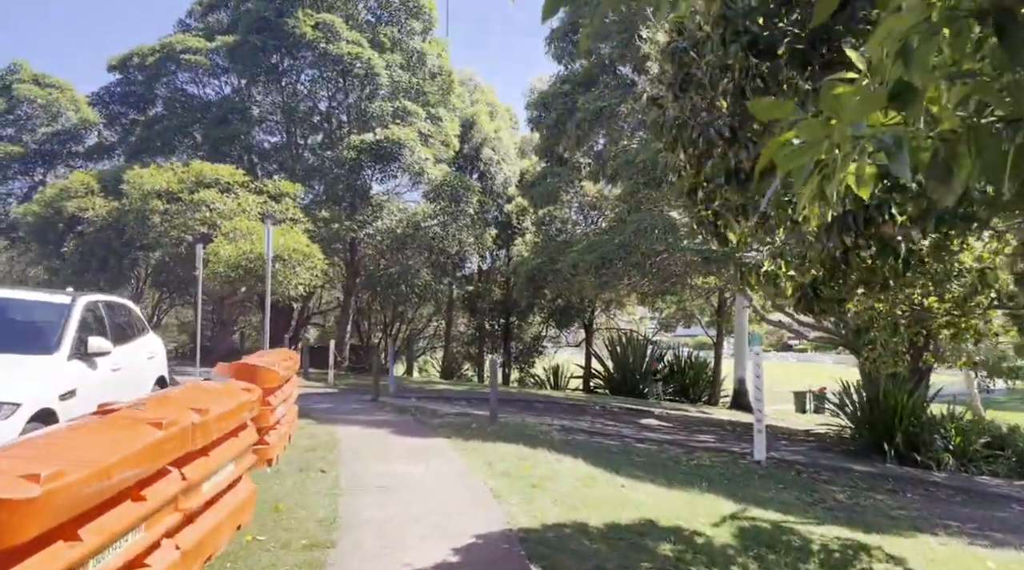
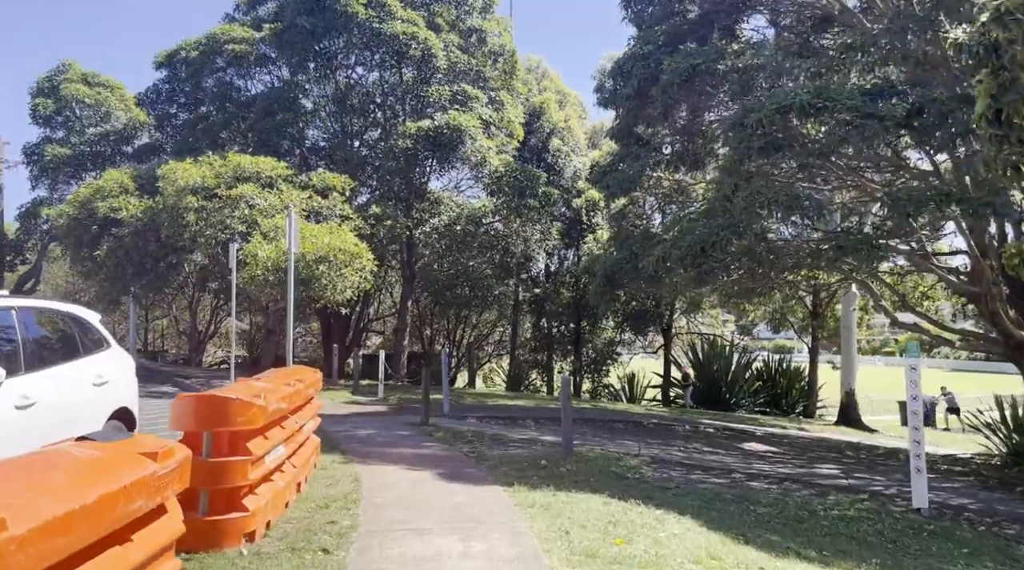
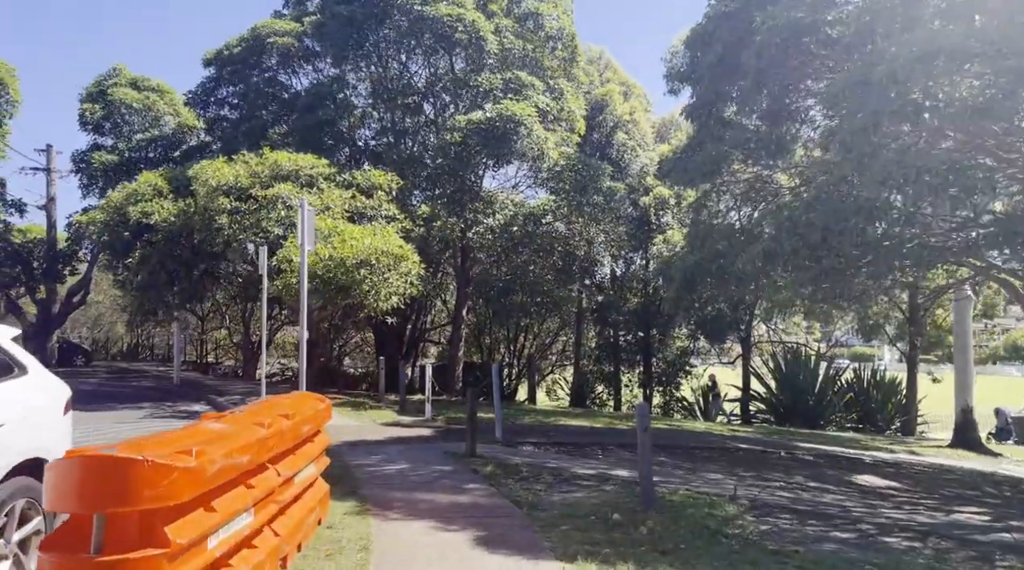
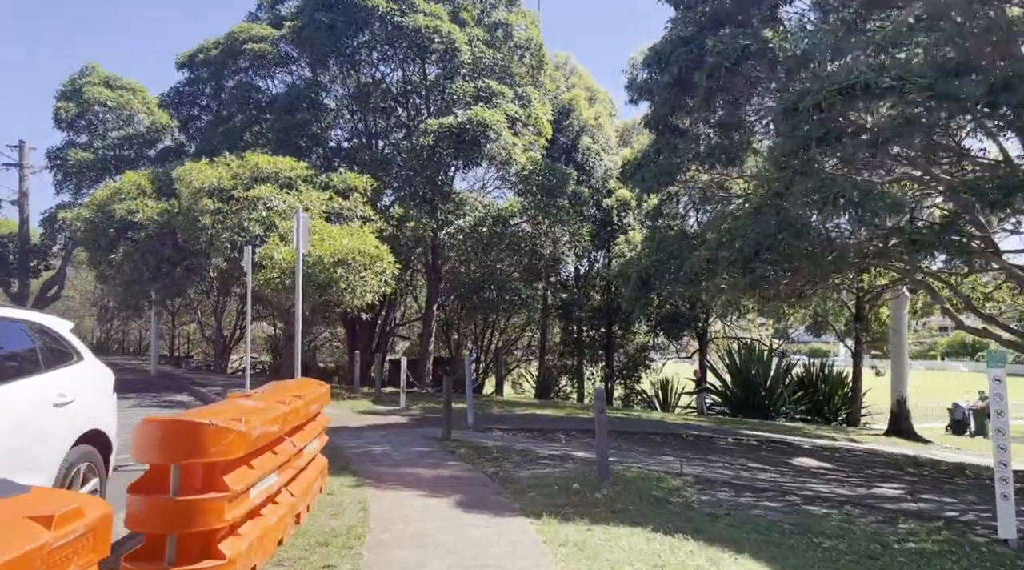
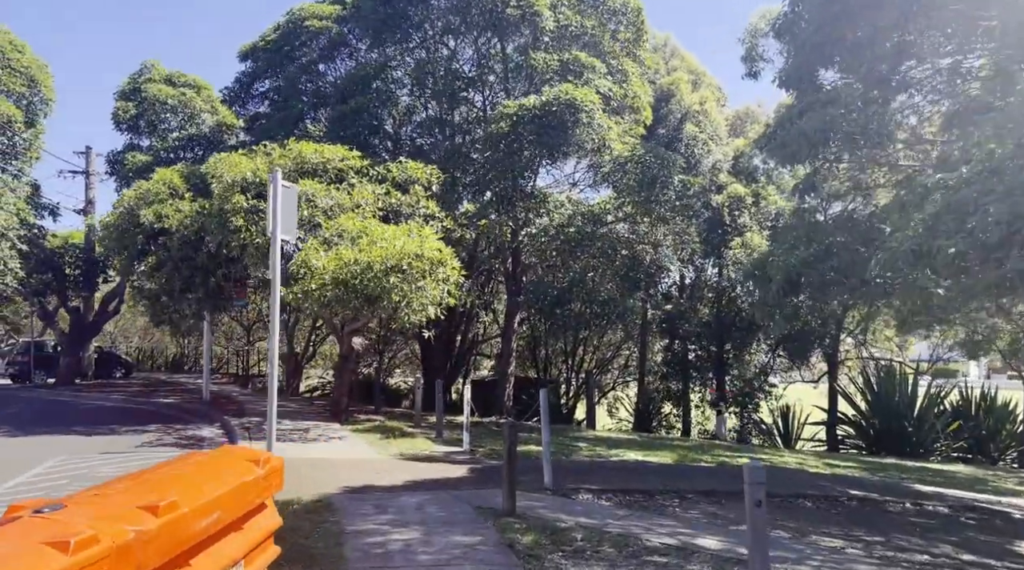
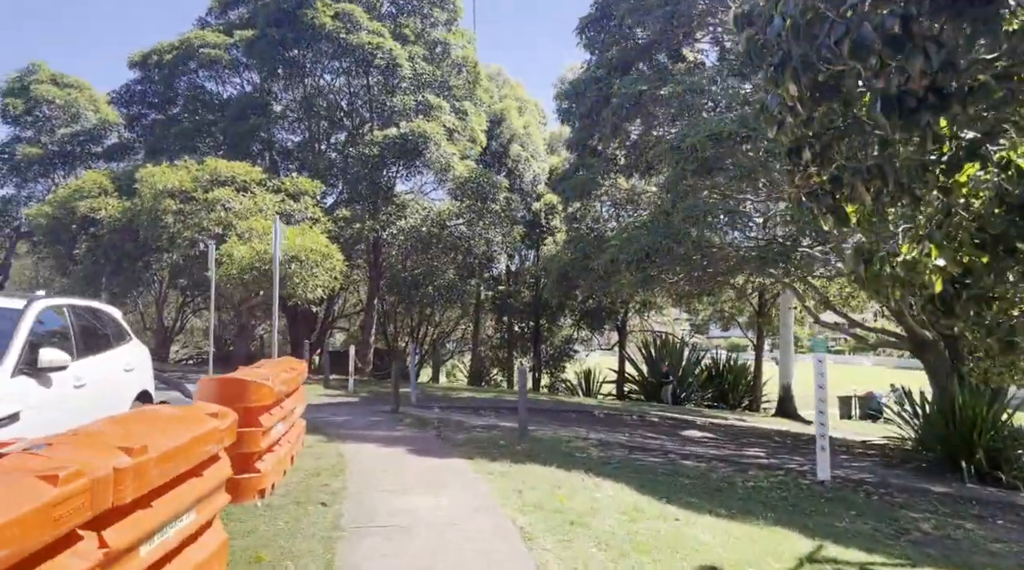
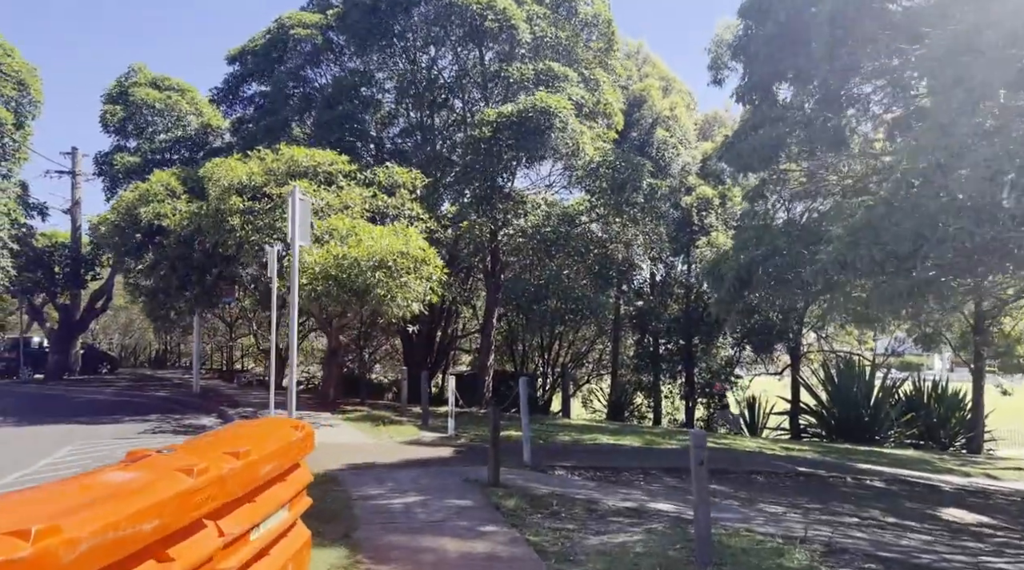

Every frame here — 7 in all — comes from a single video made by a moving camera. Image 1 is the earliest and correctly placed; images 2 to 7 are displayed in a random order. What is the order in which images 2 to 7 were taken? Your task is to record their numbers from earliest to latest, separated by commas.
6, 2, 4, 3, 7, 5
